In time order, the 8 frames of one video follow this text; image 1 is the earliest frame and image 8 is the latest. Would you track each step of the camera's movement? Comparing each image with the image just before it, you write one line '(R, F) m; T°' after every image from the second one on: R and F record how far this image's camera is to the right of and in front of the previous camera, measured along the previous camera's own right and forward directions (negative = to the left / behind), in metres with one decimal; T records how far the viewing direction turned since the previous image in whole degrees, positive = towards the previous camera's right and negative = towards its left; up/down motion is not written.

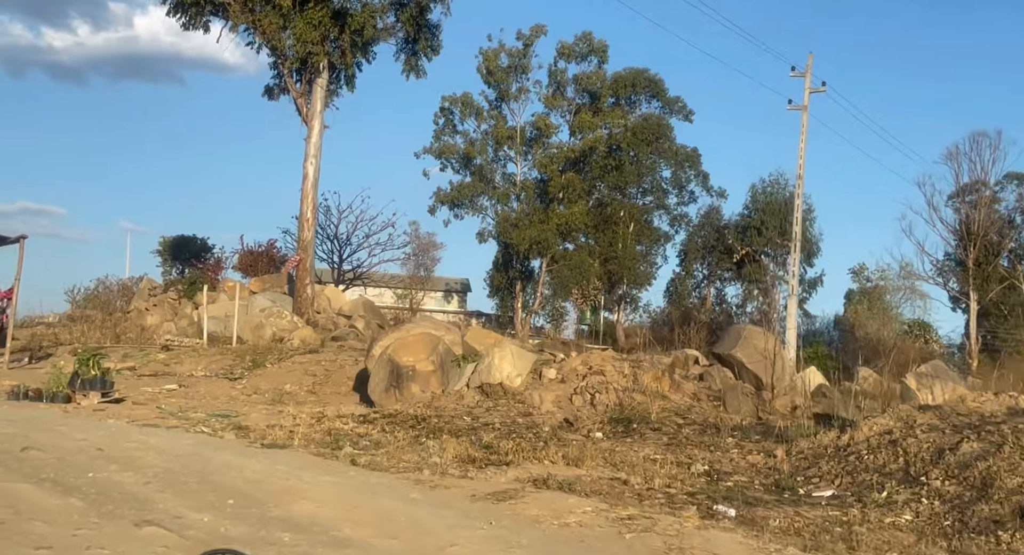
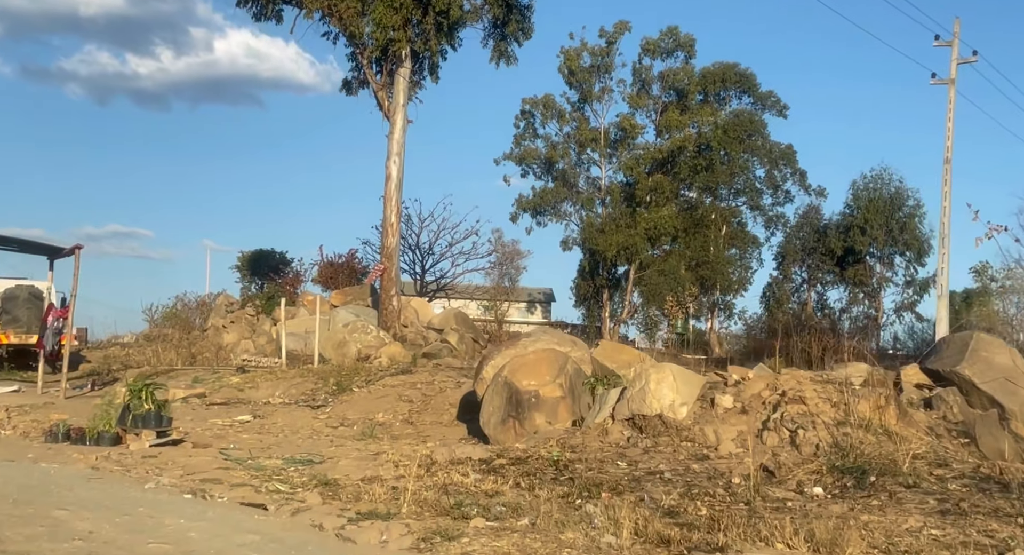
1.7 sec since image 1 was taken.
(-0.8, +2.6) m; -5°
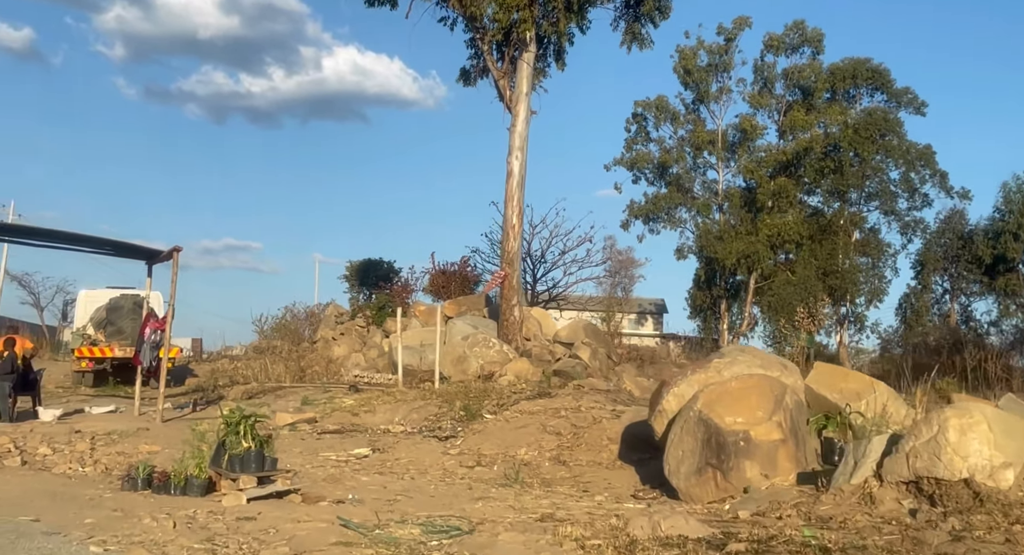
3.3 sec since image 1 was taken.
(-0.8, +2.4) m; -6°
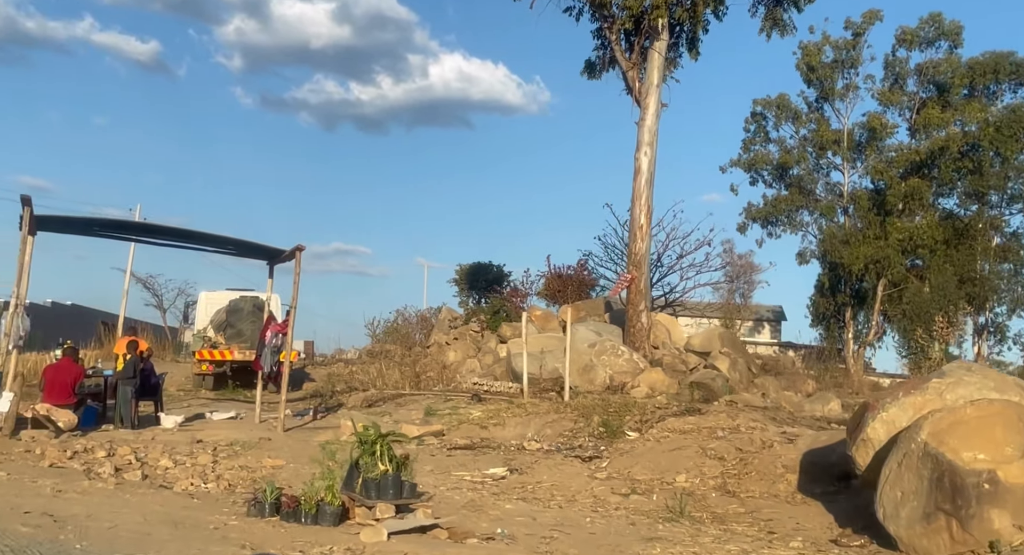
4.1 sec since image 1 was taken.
(-0.6, +1.1) m; -6°
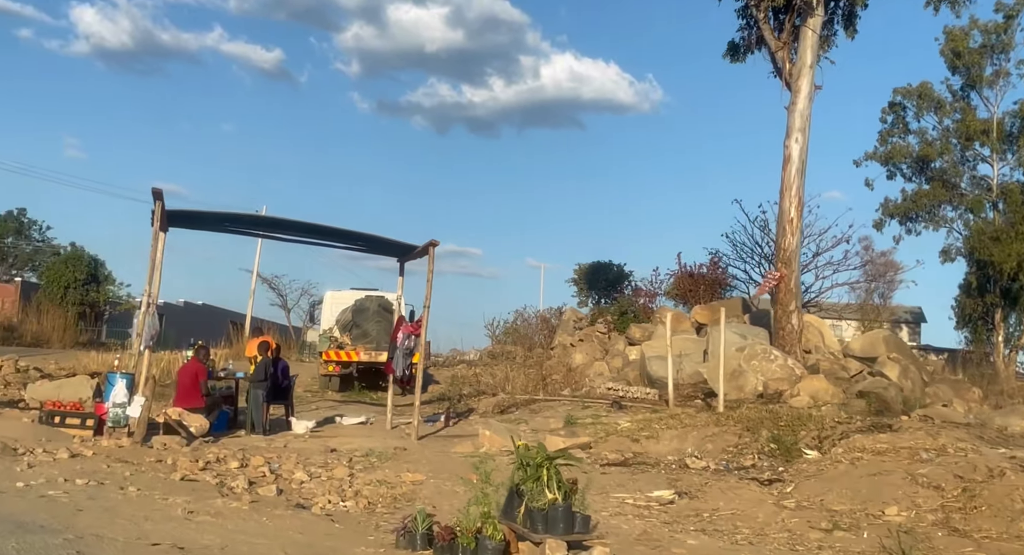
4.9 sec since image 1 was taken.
(-0.6, +1.1) m; -7°
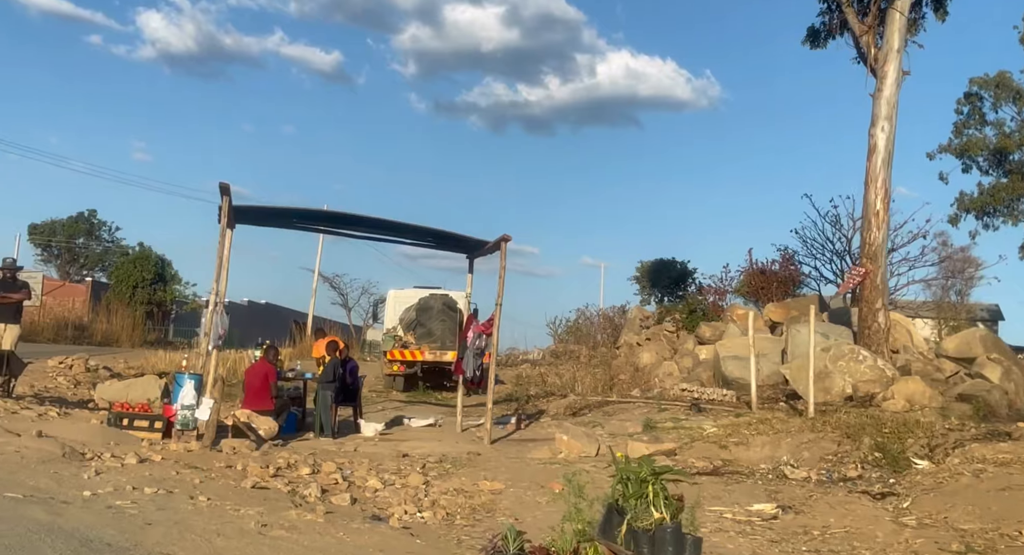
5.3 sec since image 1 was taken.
(-0.3, +0.6) m; -4°
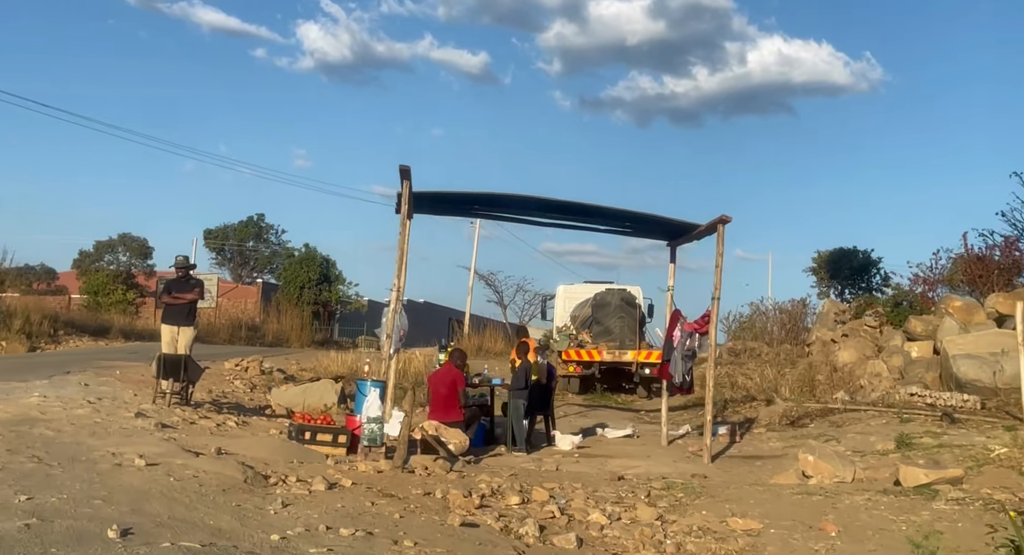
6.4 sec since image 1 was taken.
(-0.9, +1.7) m; -9°
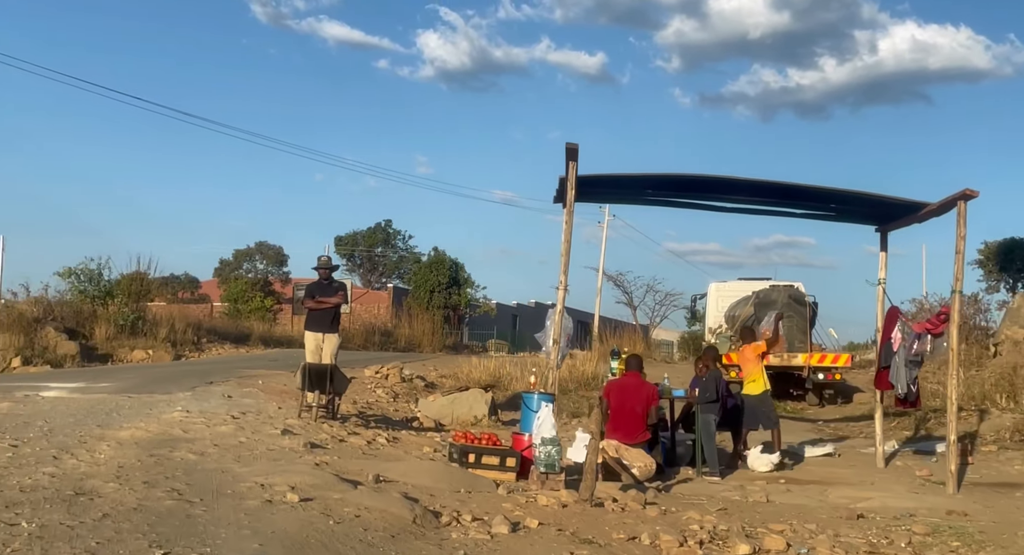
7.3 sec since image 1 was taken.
(-0.7, +1.5) m; -8°
